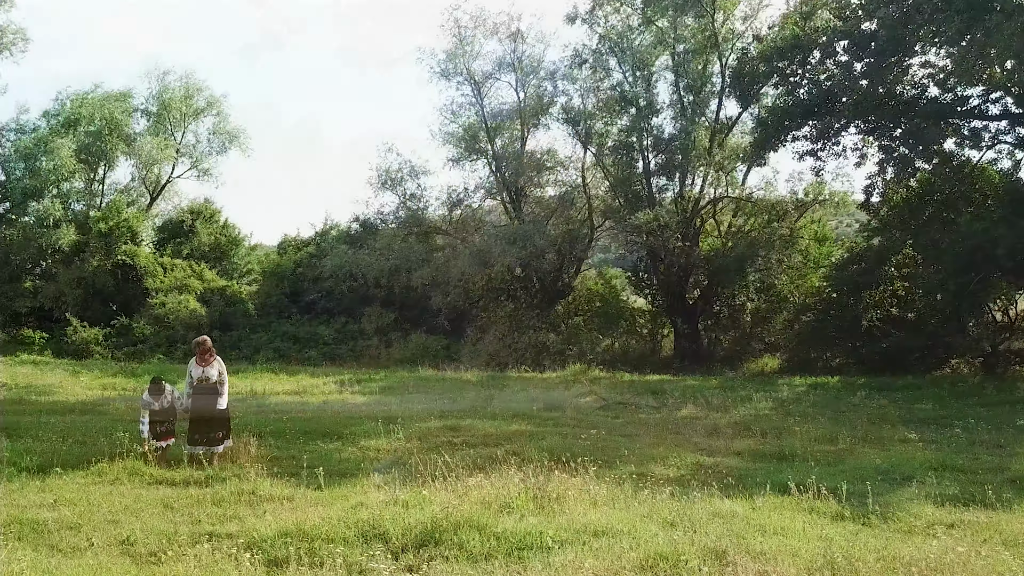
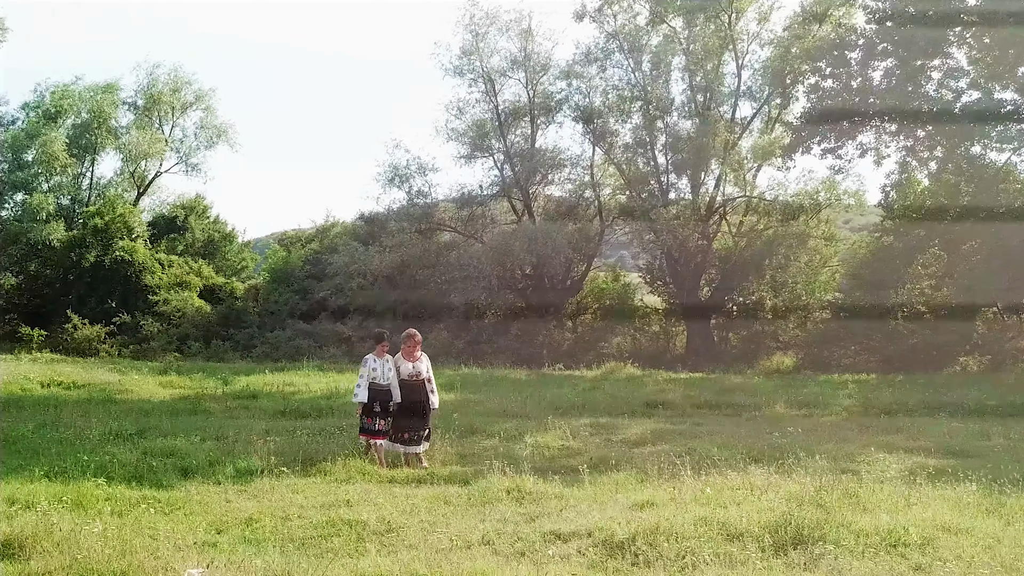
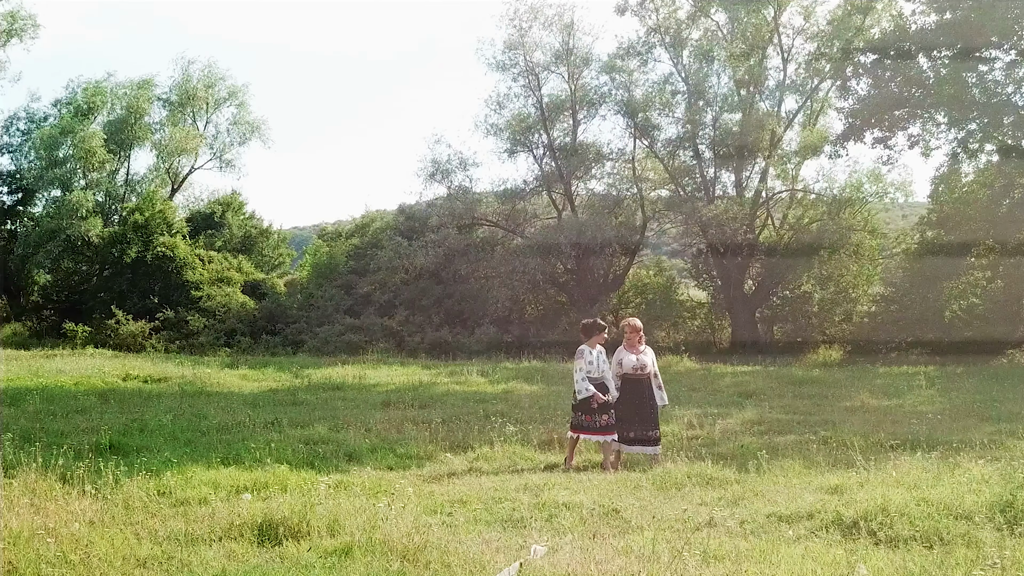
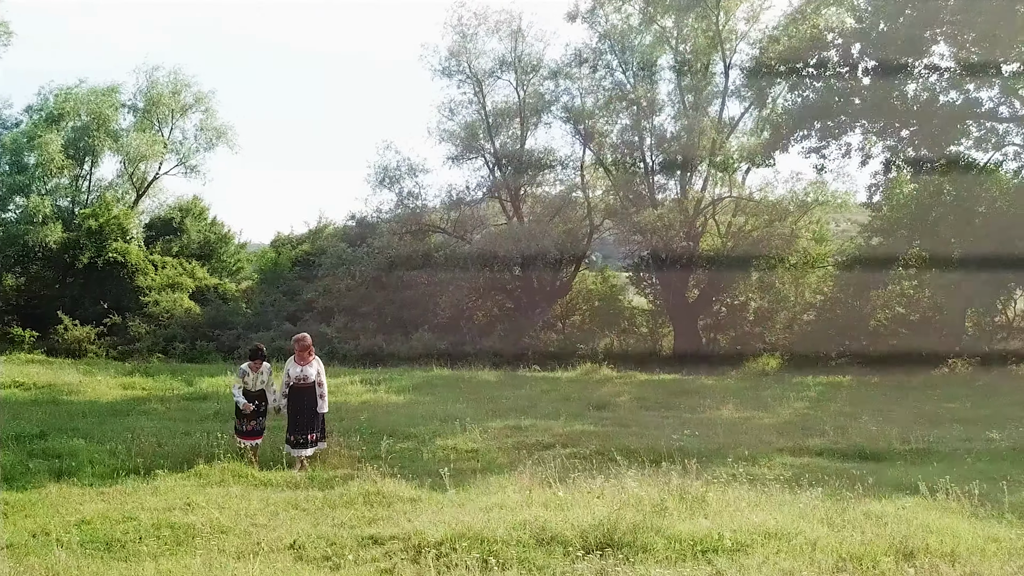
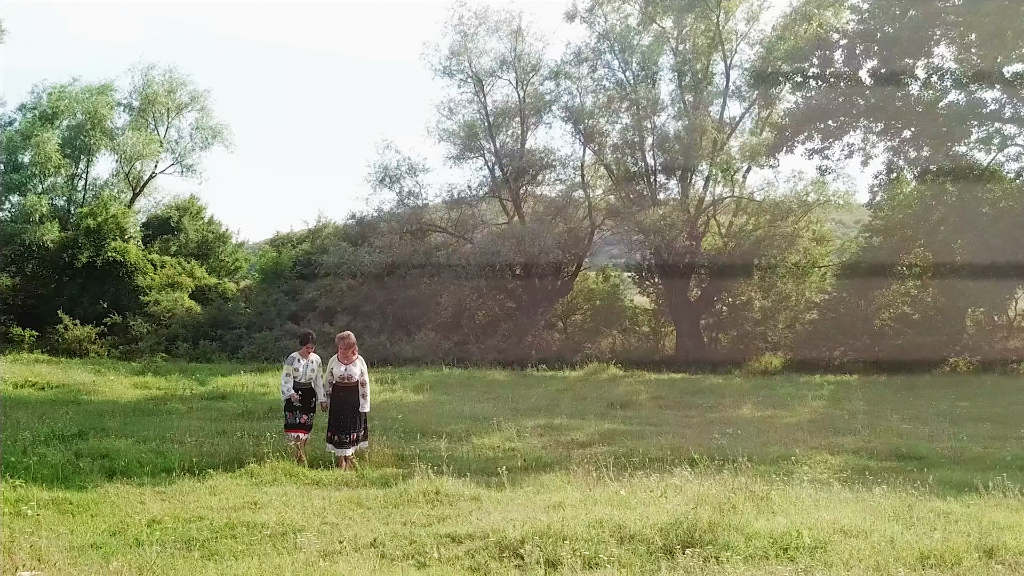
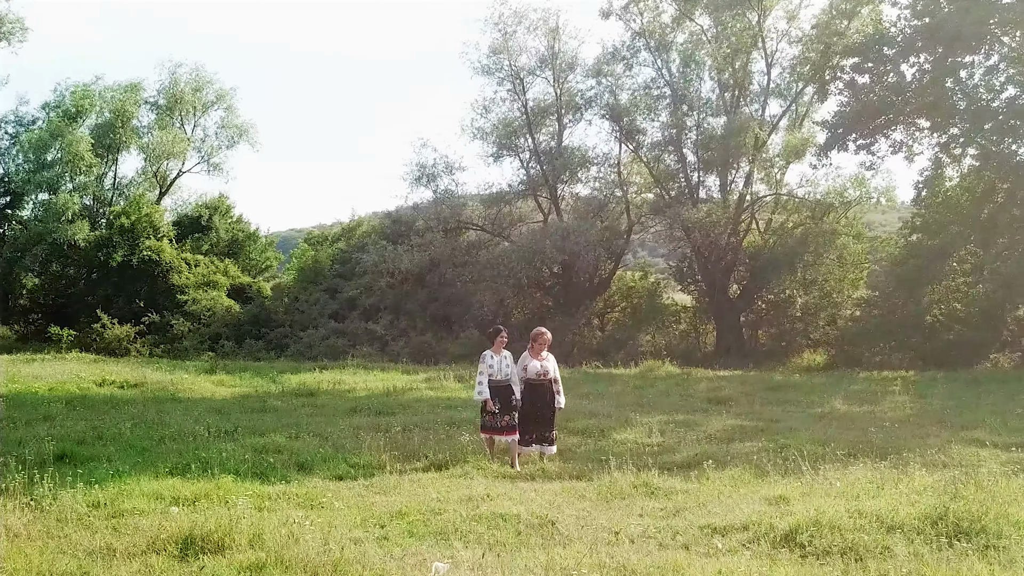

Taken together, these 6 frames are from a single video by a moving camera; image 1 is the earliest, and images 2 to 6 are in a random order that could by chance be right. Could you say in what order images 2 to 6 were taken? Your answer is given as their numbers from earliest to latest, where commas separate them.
4, 5, 2, 6, 3
